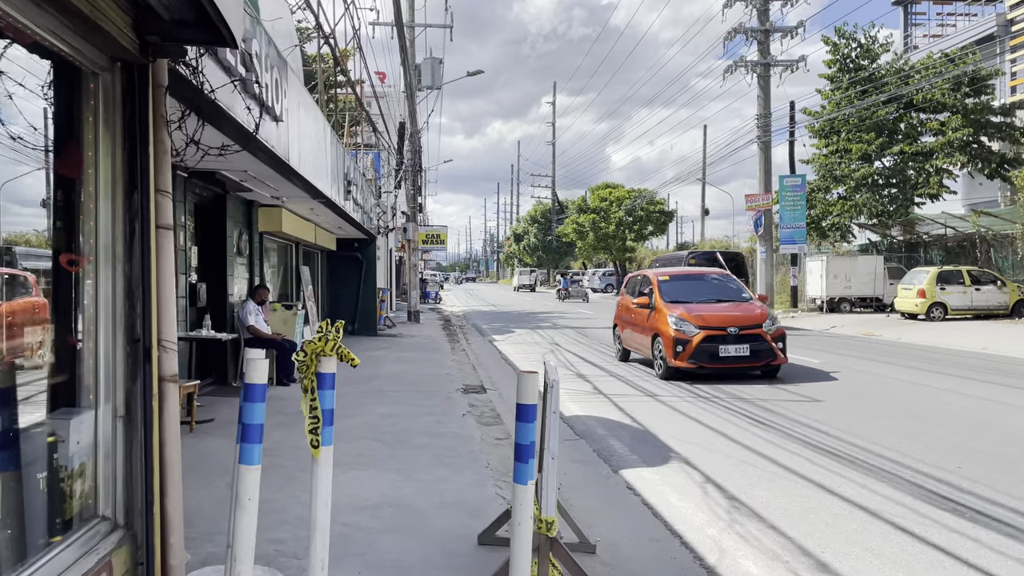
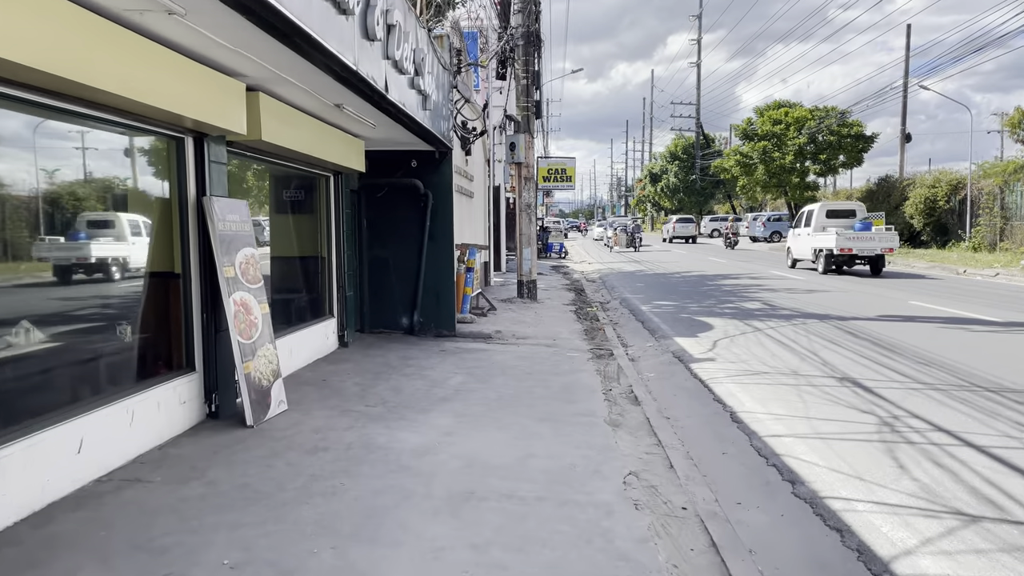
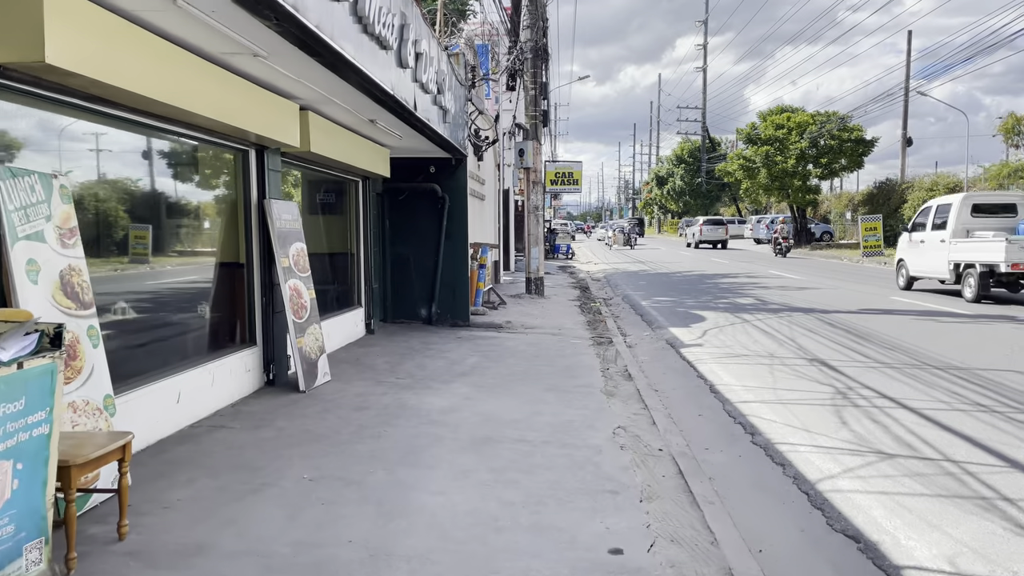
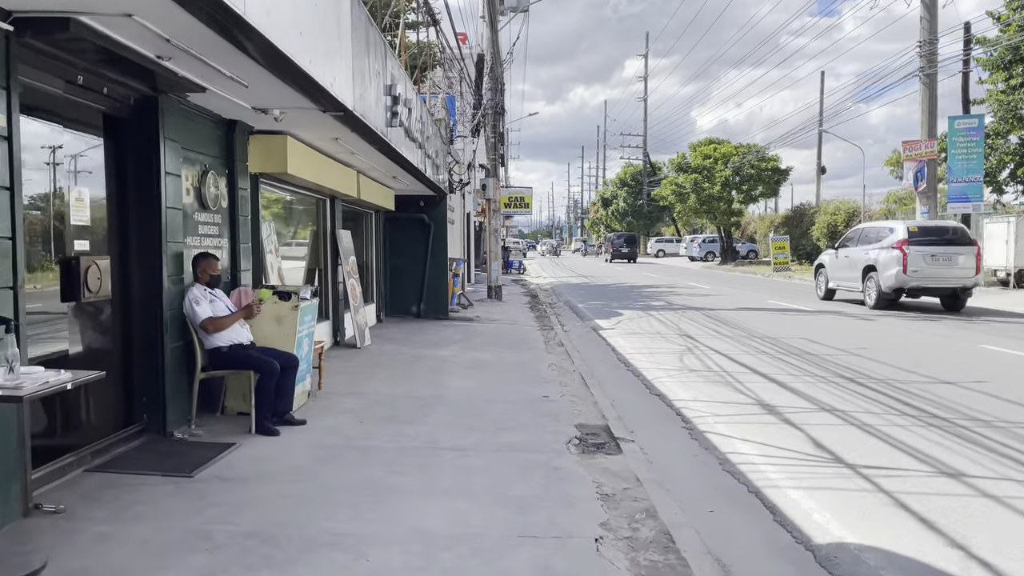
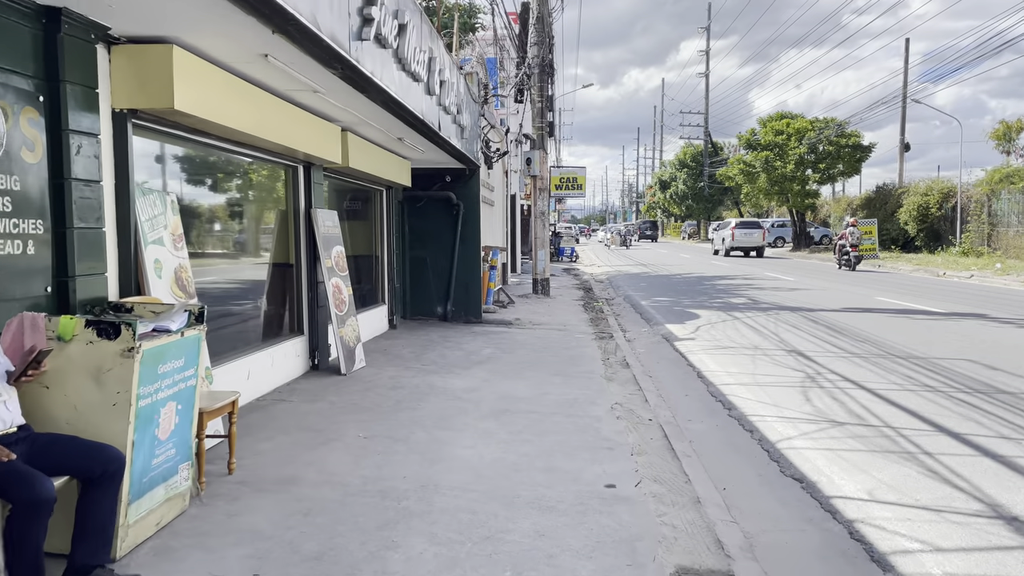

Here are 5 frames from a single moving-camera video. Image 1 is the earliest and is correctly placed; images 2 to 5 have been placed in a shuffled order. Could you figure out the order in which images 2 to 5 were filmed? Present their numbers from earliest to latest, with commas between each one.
4, 5, 3, 2
